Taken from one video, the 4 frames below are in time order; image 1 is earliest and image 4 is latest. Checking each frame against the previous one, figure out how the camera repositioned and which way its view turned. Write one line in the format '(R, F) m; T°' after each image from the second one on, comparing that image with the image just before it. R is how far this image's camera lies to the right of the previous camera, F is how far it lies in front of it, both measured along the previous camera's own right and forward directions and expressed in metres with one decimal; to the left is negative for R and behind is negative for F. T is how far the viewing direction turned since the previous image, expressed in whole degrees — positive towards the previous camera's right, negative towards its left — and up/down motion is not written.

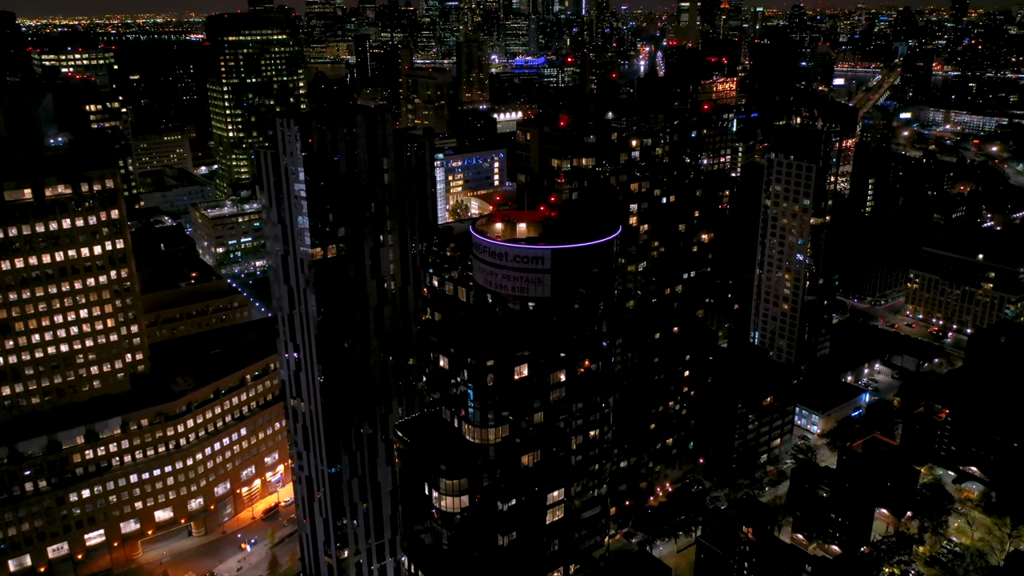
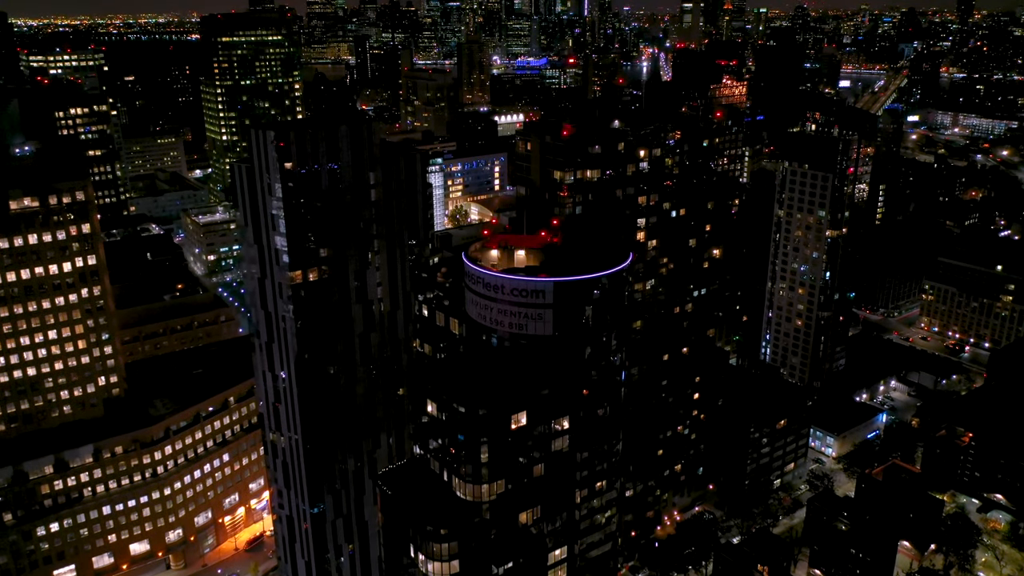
(+0.2, +4.4) m; 0°
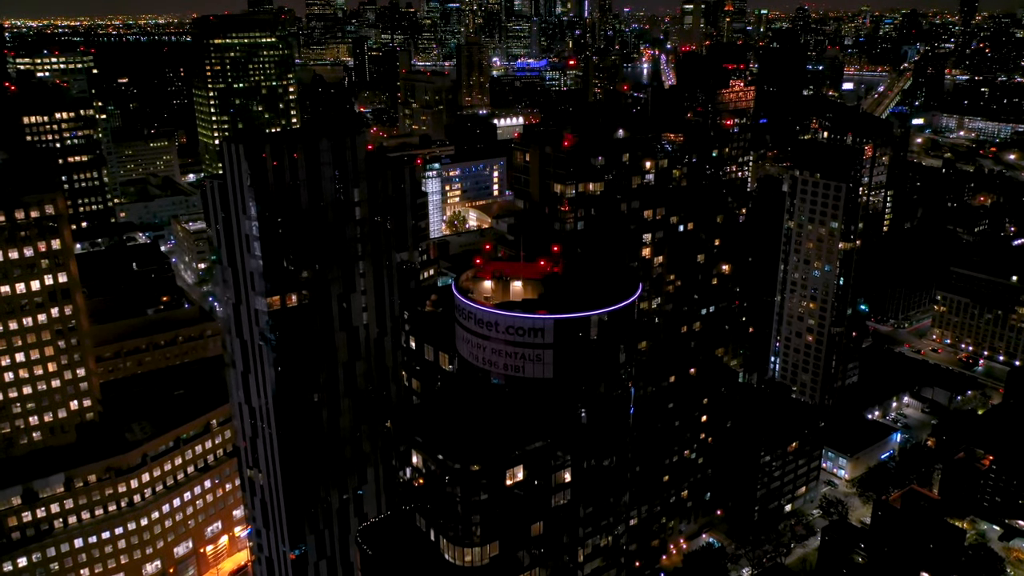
(+0.2, +3.8) m; 0°
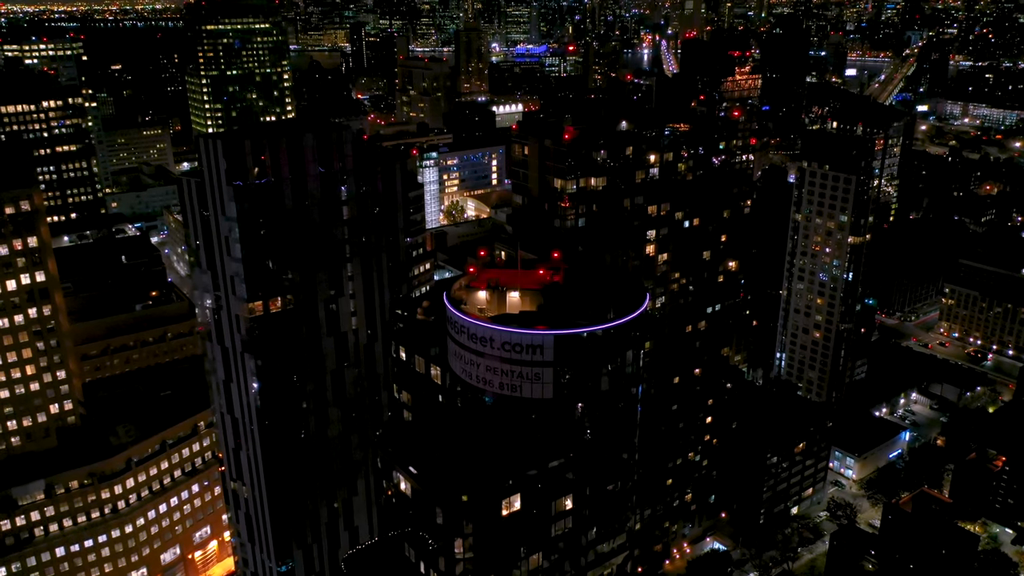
(+0.1, +2.6) m; 0°
